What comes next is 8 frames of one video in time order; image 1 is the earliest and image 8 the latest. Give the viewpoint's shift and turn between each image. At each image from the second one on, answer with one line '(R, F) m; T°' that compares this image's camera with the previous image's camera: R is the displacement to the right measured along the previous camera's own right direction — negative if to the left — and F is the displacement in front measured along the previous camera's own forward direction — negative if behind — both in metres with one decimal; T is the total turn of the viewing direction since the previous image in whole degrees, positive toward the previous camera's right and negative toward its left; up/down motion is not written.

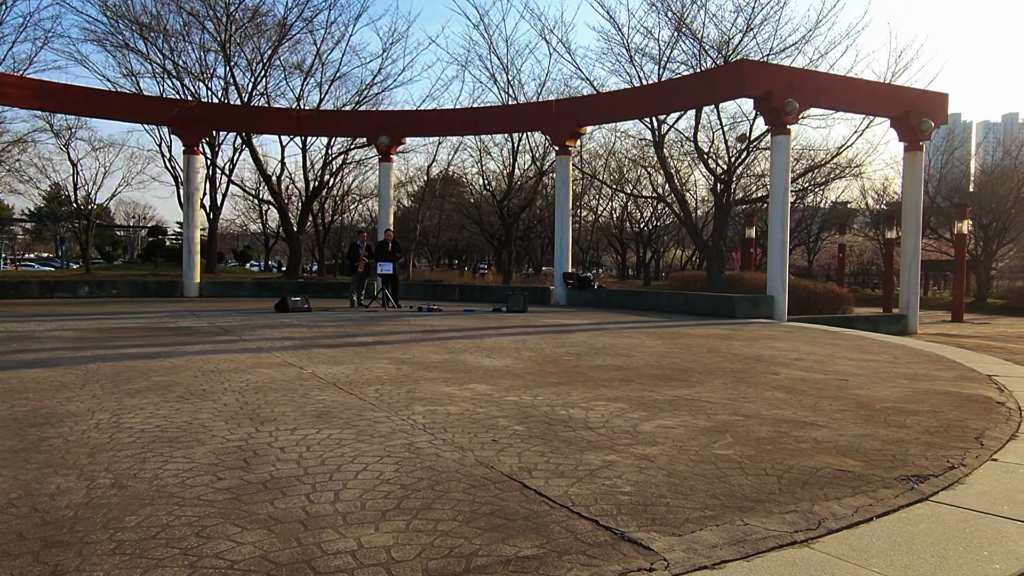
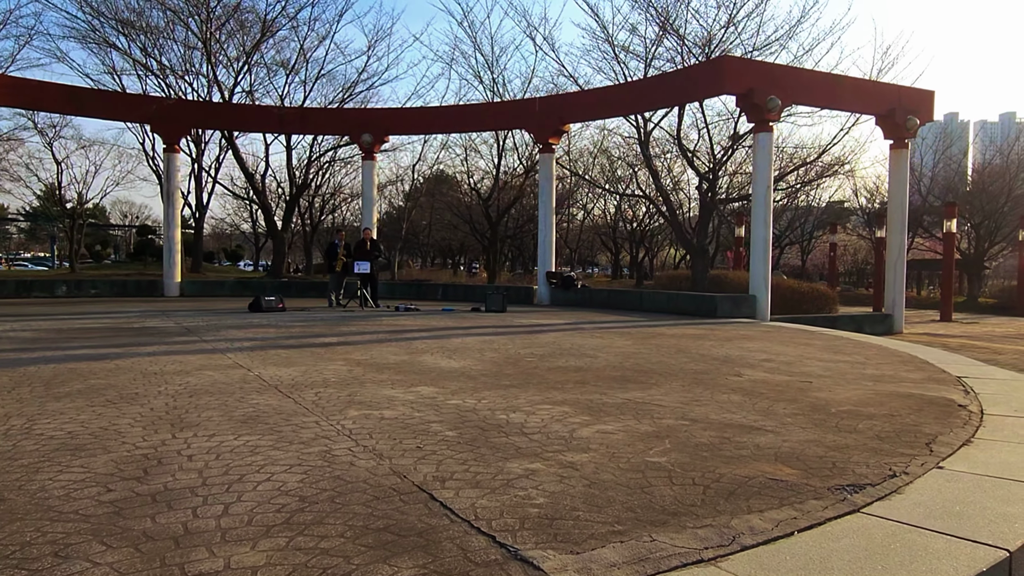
(+0.4, +0.2) m; 0°
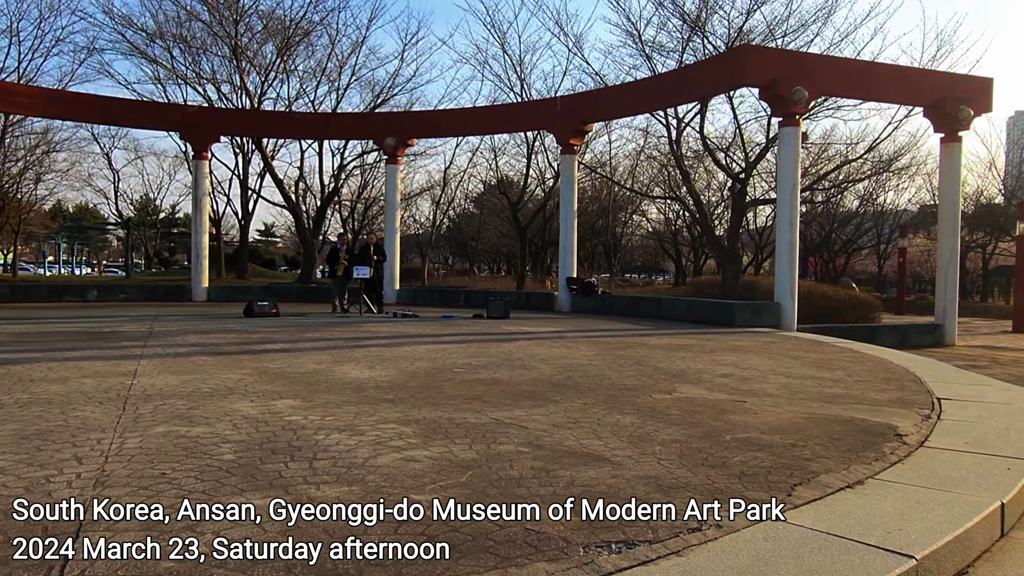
(+1.6, +0.8) m; -6°
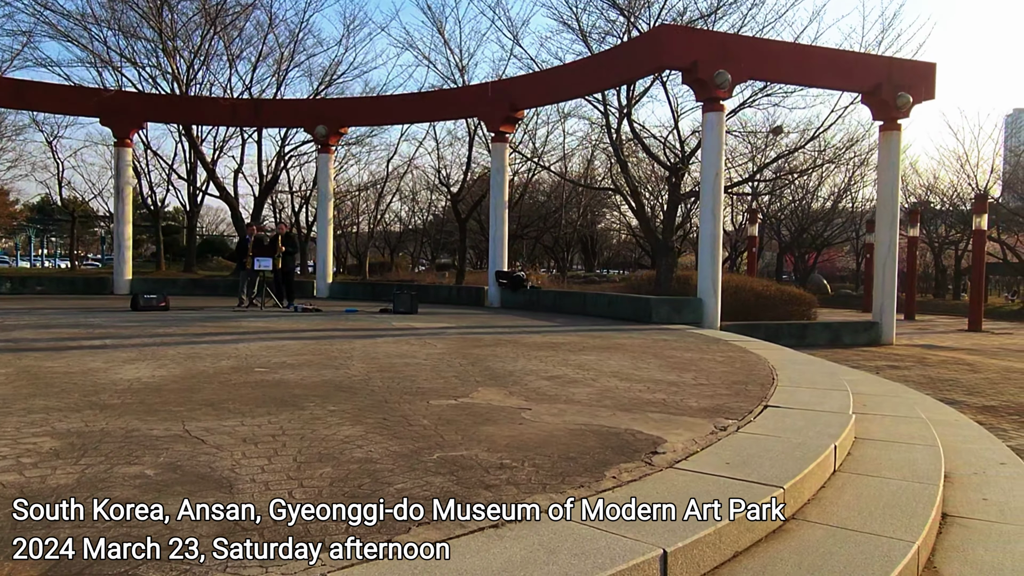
(+1.8, +0.8) m; 0°
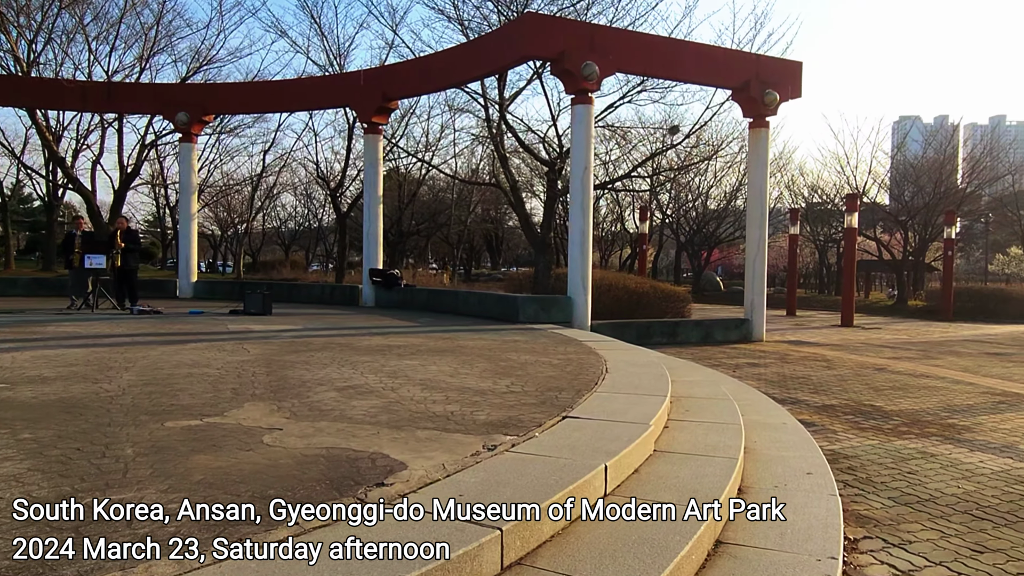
(+1.1, +0.6) m; +7°
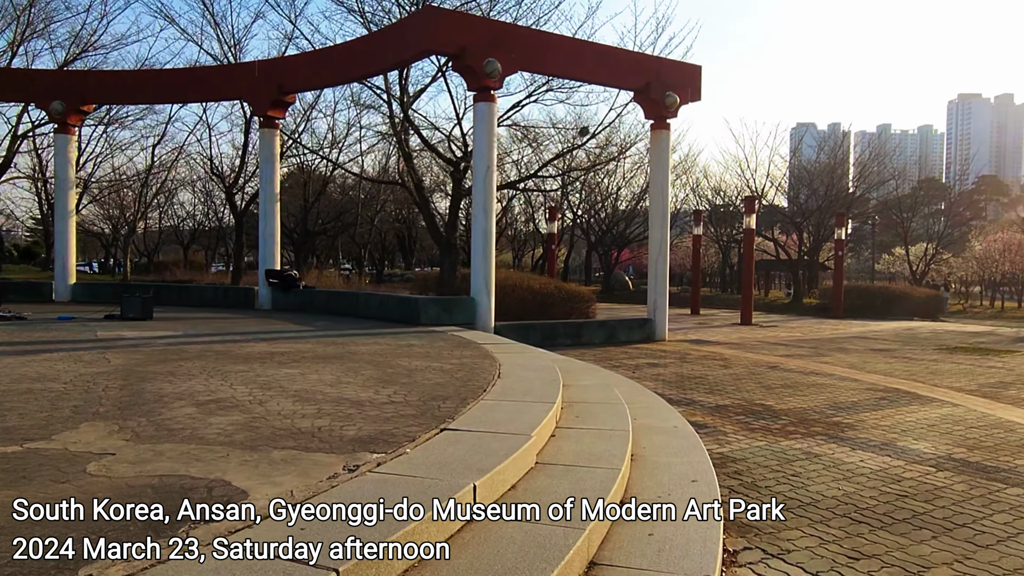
(+0.3, +0.3) m; +7°
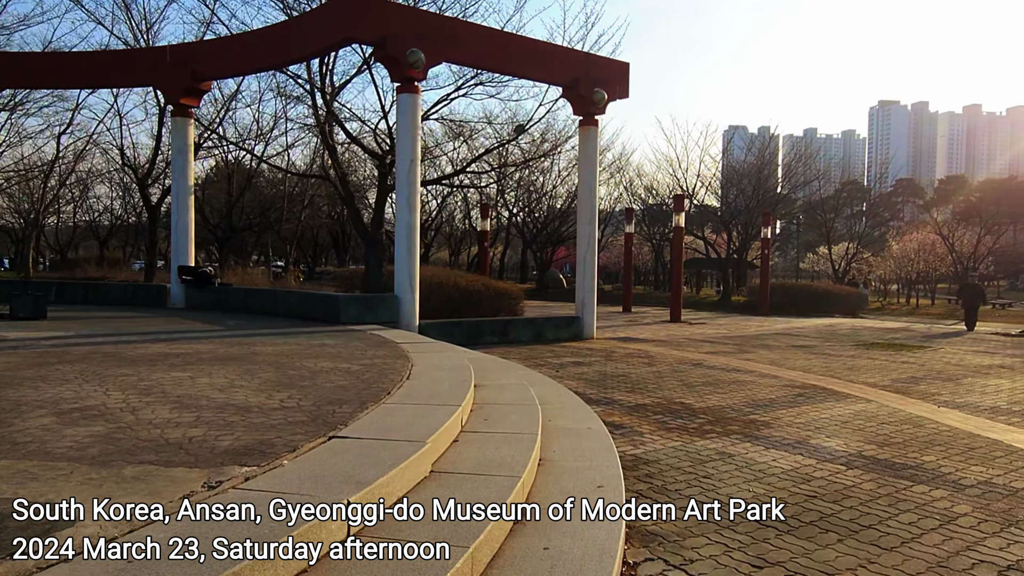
(+0.3, +0.3) m; +5°
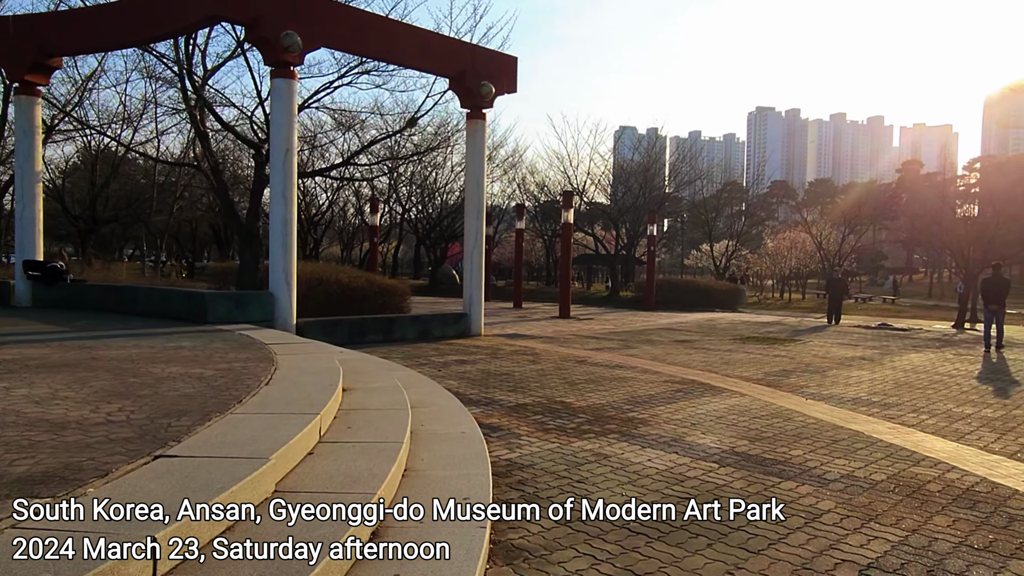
(+0.2, +0.3) m; +8°
